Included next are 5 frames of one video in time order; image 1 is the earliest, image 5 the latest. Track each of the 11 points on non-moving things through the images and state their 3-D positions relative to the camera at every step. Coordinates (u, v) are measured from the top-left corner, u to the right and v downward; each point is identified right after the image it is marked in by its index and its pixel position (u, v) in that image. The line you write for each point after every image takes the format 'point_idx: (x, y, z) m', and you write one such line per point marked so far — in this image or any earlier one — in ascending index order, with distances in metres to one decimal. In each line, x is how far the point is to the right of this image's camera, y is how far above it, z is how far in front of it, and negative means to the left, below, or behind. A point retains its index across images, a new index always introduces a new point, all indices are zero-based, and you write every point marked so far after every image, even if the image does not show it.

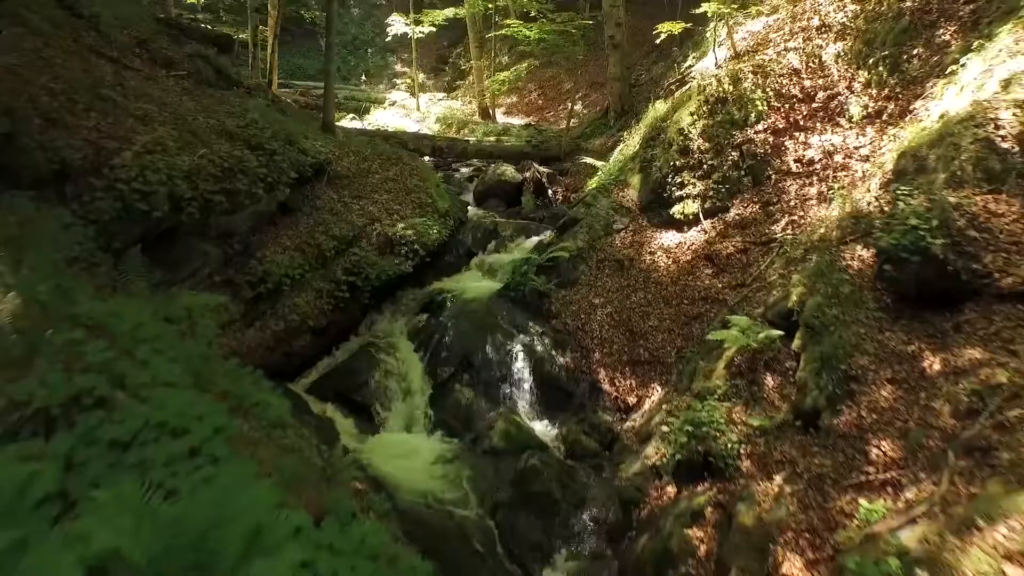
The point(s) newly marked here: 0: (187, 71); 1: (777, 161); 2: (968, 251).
0: (-8.6, +5.7, +8.9) m
1: (+6.6, +3.1, +8.3) m
2: (+6.8, +0.5, +5.0) m
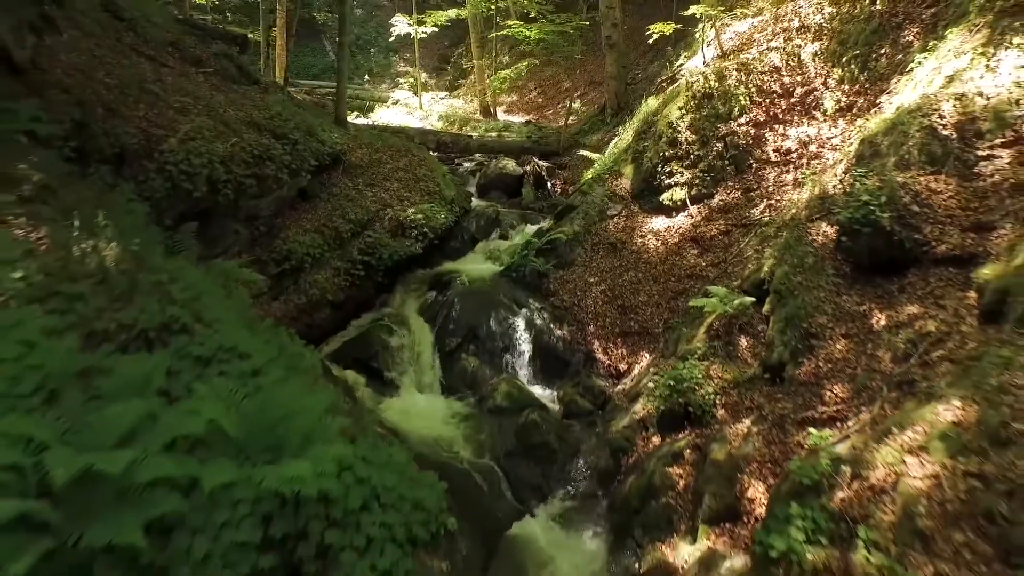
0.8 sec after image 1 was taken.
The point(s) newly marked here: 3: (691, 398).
0: (-8.6, +6.3, +9.6) m
1: (+6.7, +3.7, +9.1) m
2: (+6.9, +1.1, +5.7) m
3: (+3.4, -2.1, +6.3) m
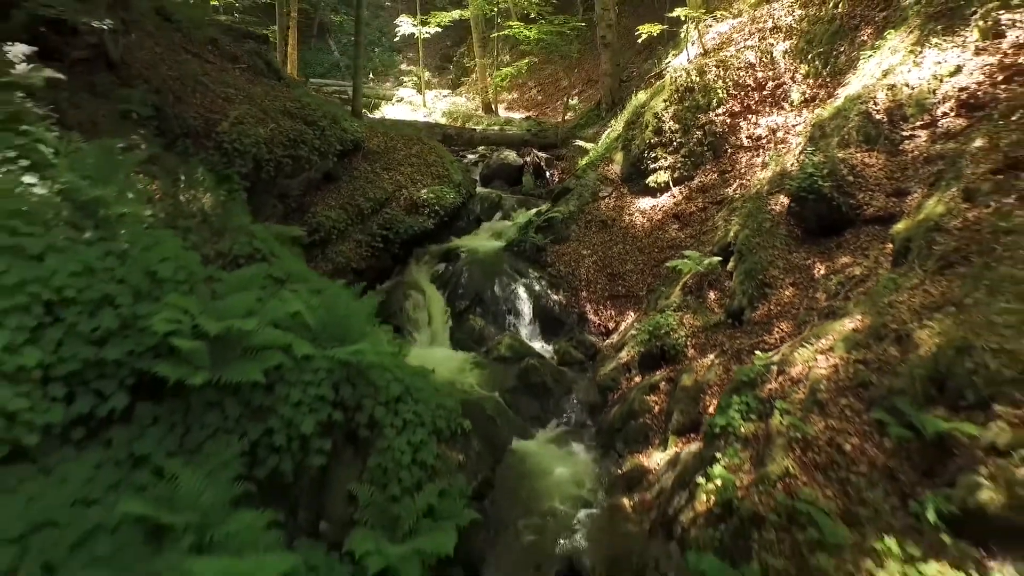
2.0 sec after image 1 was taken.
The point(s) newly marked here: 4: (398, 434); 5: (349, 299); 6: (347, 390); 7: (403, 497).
0: (-8.5, +7.2, +10.8) m
1: (+6.7, +4.6, +10.2) m
2: (+7.0, +2.0, +6.9) m
3: (+3.4, -1.2, +7.4) m
4: (-1.6, -2.1, +4.7) m
5: (-2.5, -0.1, +5.1) m
6: (-2.2, -1.4, +4.5) m
7: (-1.5, -2.8, +4.5) m
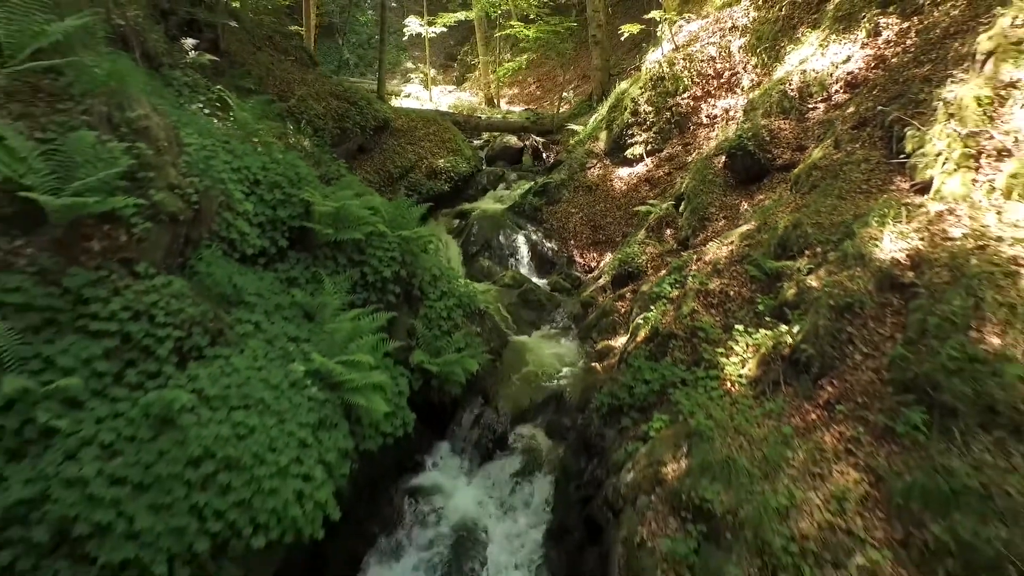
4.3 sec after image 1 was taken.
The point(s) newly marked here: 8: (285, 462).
0: (-8.4, +9.1, +13.1) m
1: (+6.8, +6.4, +12.6) m
2: (+7.0, +3.8, +9.2) m
3: (+3.5, +0.7, +9.8) m
4: (-1.6, -0.2, +7.1) m
5: (-2.4, +1.8, +7.4) m
6: (-2.1, +0.5, +6.8) m
7: (-1.4, -1.0, +6.8) m
8: (-2.7, -2.0, +4.0) m
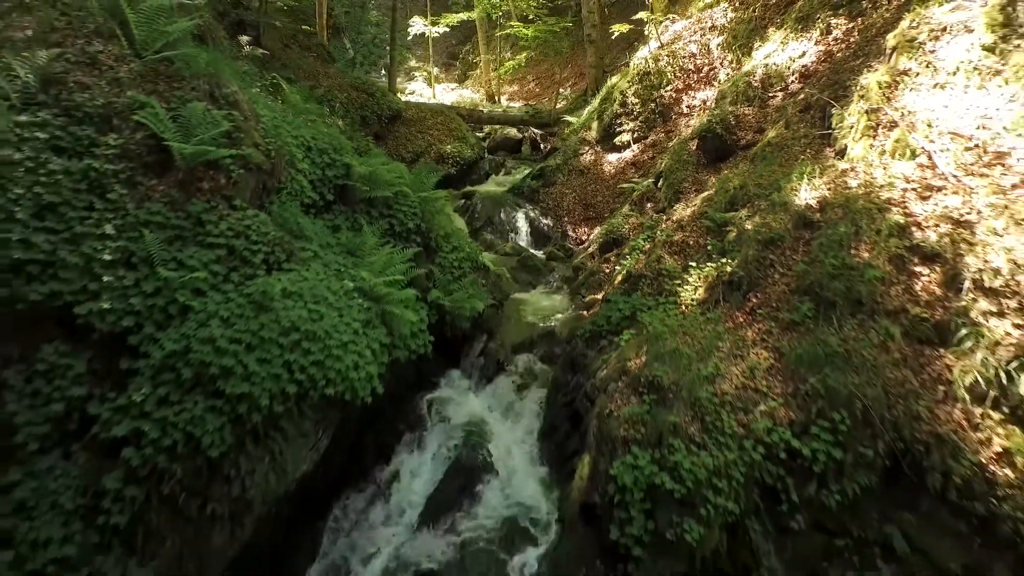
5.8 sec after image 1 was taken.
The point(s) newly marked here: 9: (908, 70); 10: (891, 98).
0: (-8.4, +10.2, +14.5) m
1: (+6.8, +7.6, +14.0) m
2: (+7.0, +5.0, +10.6) m
3: (+3.5, +1.8, +11.2) m
4: (-1.6, +1.0, +8.5) m
5: (-2.4, +2.9, +8.9) m
6: (-2.1, +1.7, +8.2) m
7: (-1.4, +0.2, +8.3) m
8: (-2.7, -0.9, +5.4) m
9: (+8.0, +4.4, +6.7) m
10: (+7.5, +3.8, +6.6) m
